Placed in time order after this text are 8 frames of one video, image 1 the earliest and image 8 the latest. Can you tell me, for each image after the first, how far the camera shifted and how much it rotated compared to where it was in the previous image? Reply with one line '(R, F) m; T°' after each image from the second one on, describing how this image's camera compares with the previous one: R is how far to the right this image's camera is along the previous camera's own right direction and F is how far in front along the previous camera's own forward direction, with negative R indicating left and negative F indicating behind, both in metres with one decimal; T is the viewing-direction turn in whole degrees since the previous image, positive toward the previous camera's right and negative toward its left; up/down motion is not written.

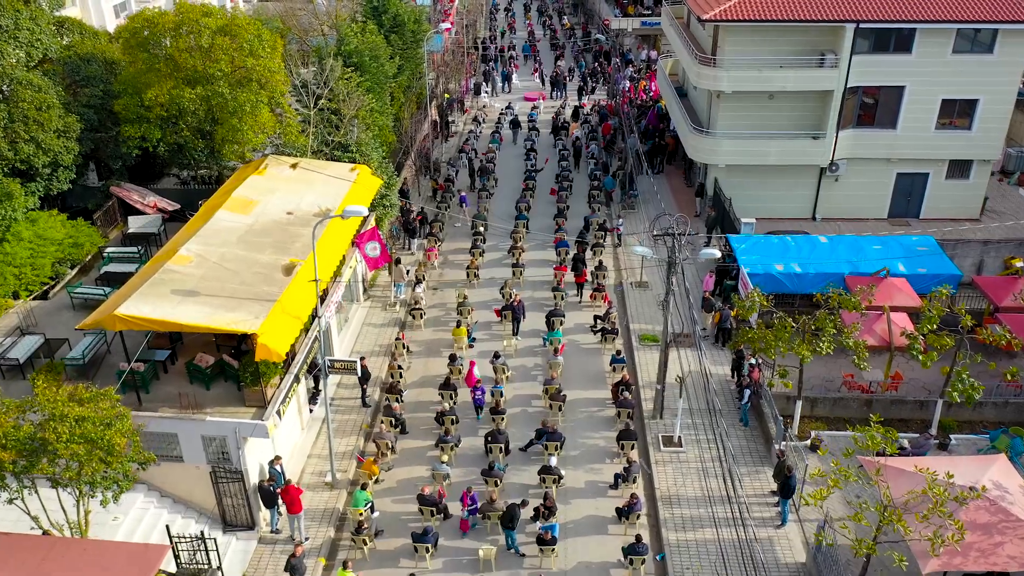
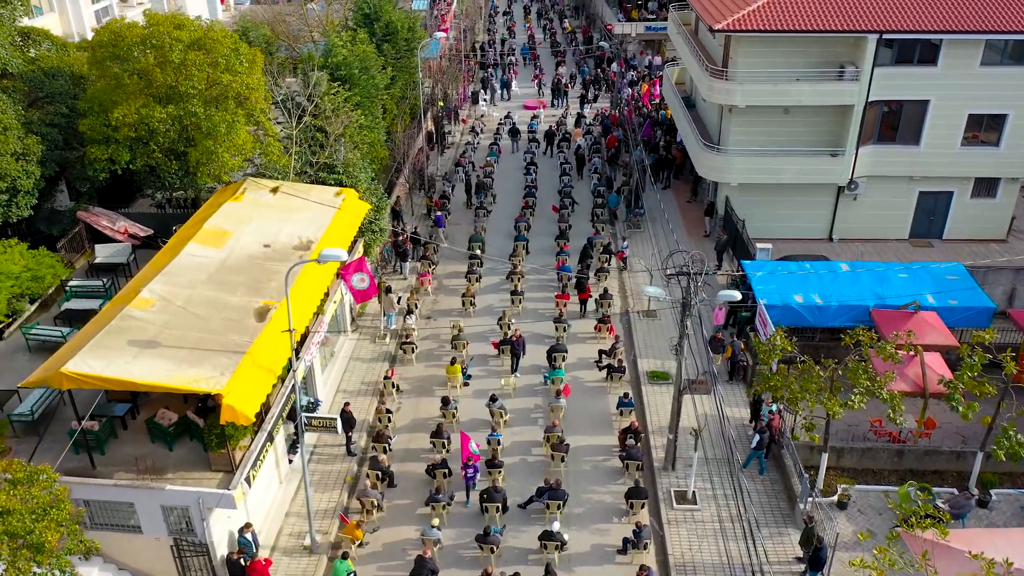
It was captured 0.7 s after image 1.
(0.0, +1.8) m; 0°
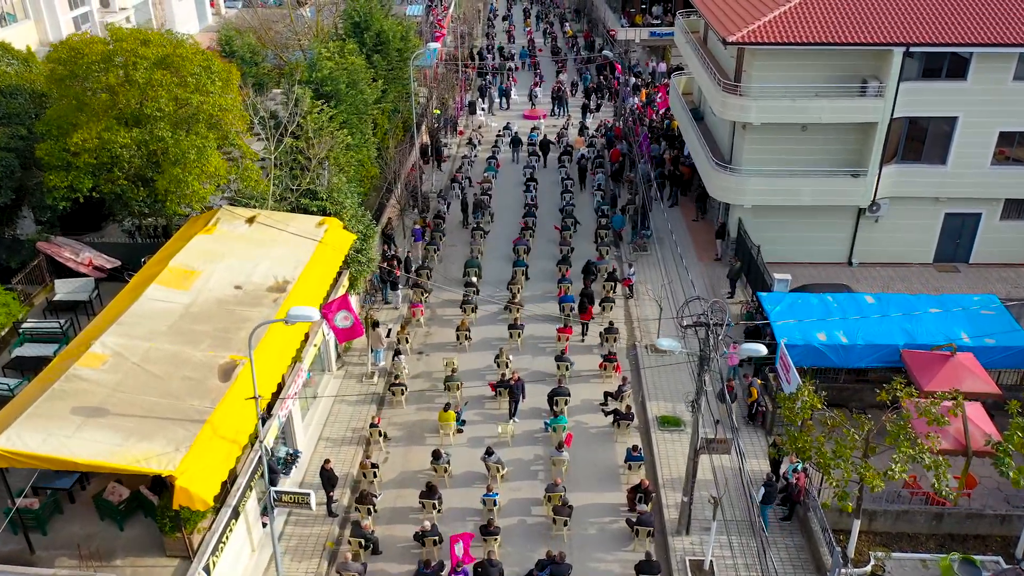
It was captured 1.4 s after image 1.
(+0.1, +1.9) m; 0°
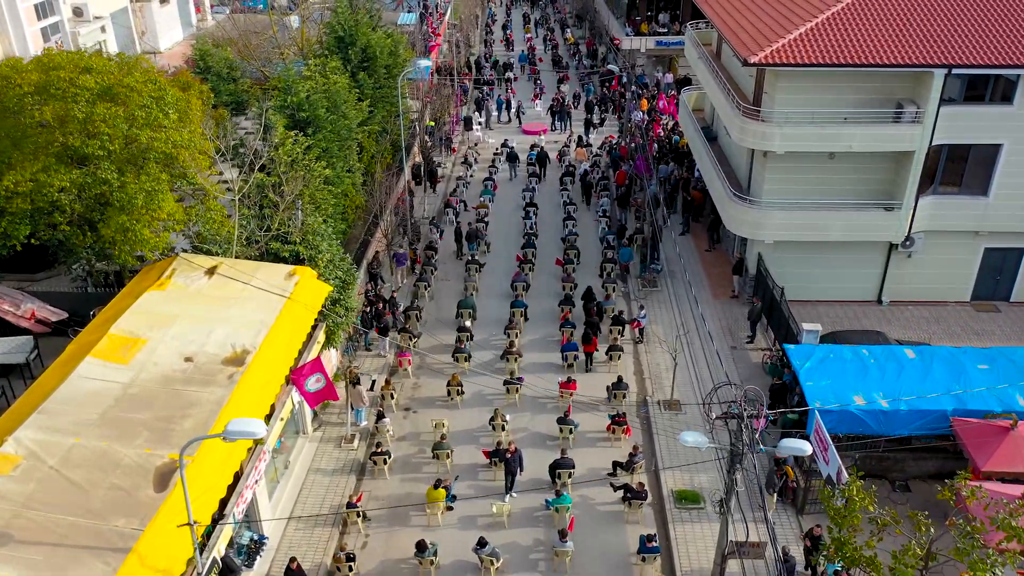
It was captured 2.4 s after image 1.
(+0.1, +2.5) m; 0°
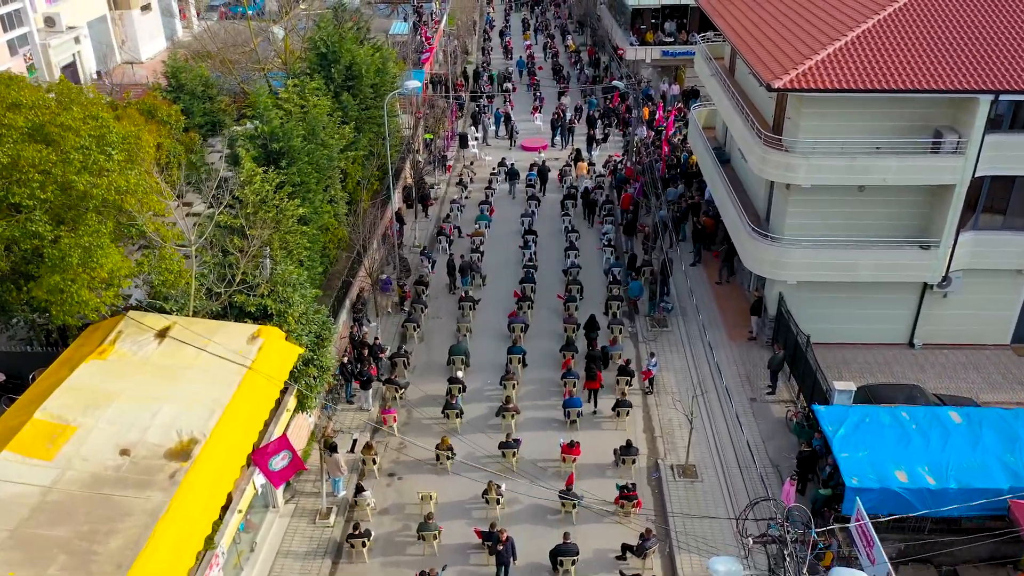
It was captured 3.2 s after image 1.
(+0.1, +2.2) m; 0°
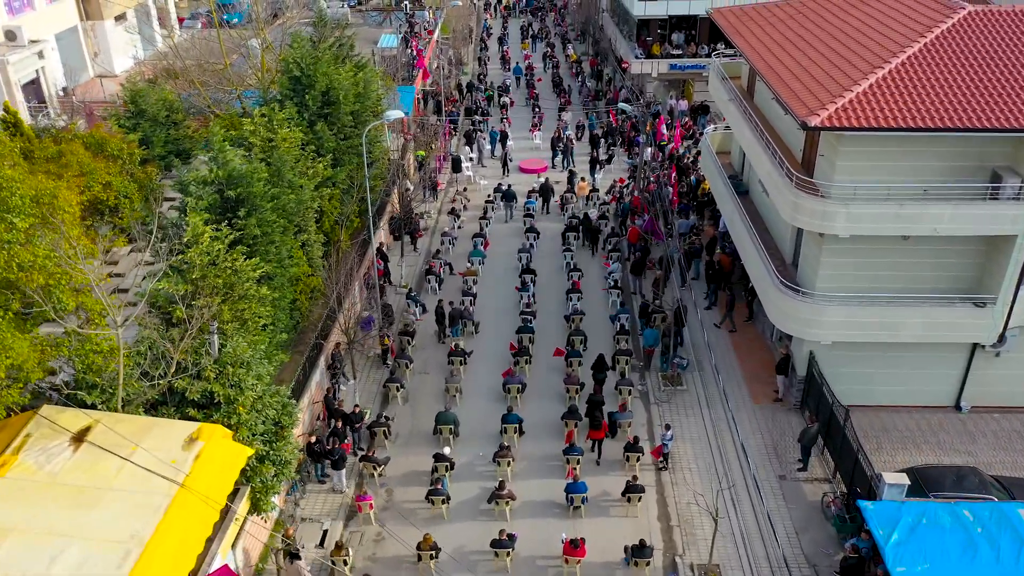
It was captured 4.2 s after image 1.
(+0.1, +2.7) m; 0°
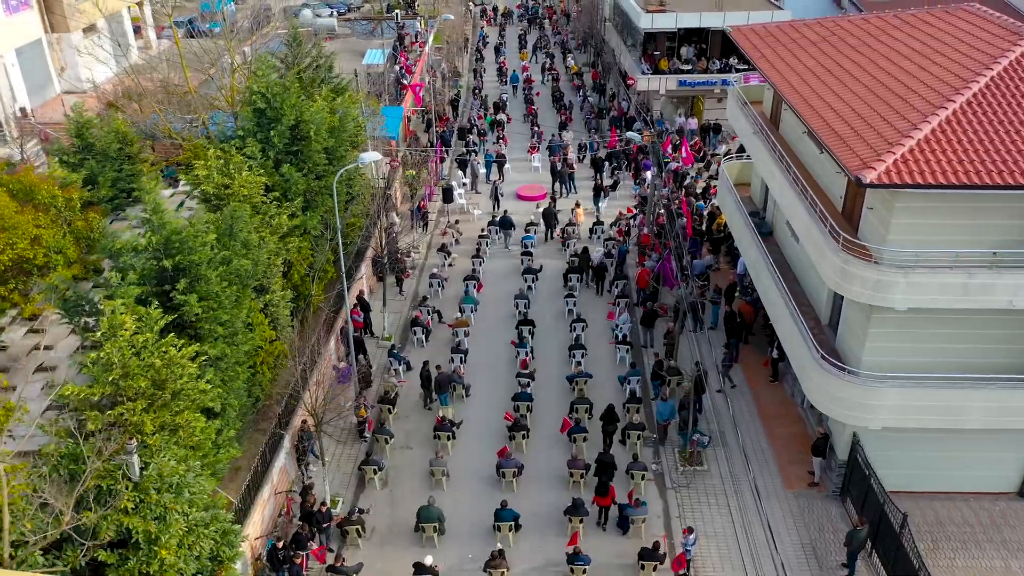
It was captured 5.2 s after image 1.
(+0.1, +2.9) m; 0°
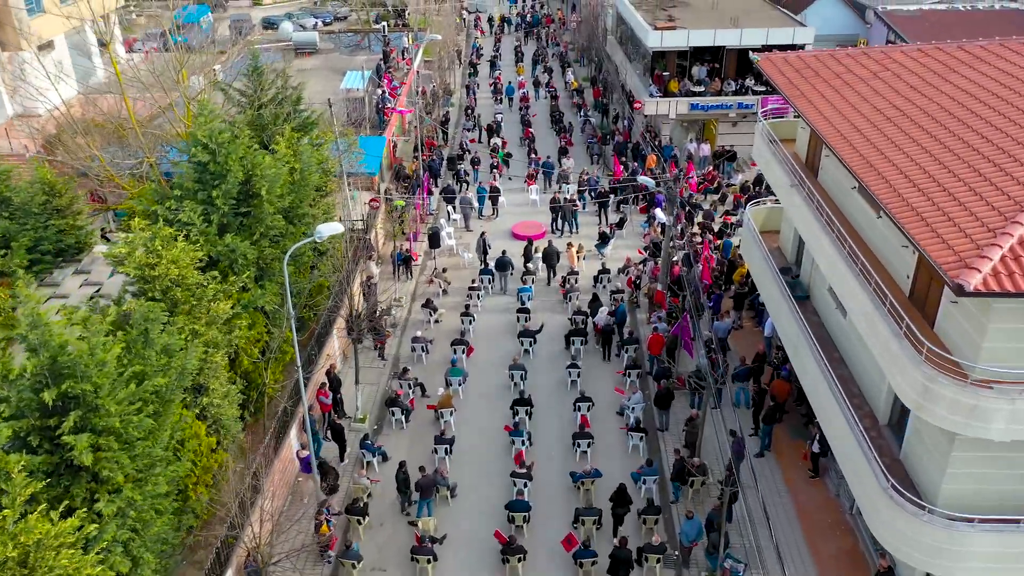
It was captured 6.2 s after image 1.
(+0.1, +3.4) m; 0°
